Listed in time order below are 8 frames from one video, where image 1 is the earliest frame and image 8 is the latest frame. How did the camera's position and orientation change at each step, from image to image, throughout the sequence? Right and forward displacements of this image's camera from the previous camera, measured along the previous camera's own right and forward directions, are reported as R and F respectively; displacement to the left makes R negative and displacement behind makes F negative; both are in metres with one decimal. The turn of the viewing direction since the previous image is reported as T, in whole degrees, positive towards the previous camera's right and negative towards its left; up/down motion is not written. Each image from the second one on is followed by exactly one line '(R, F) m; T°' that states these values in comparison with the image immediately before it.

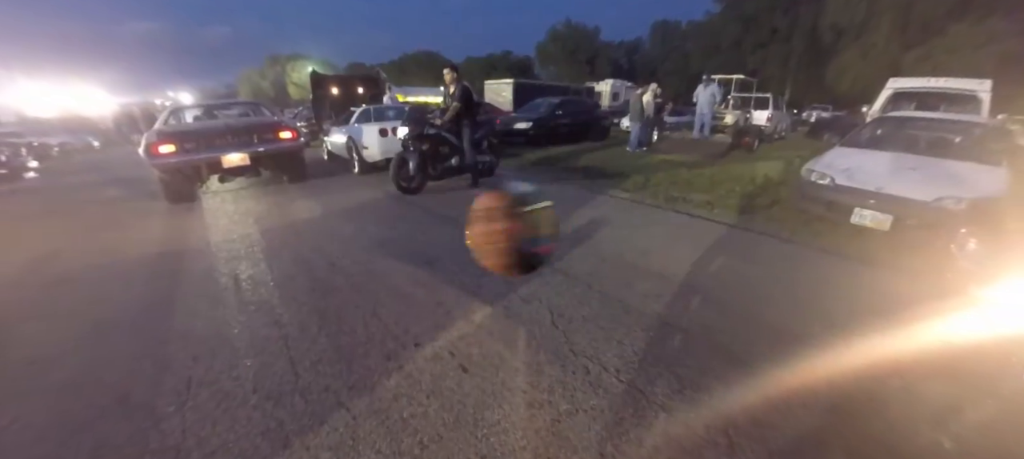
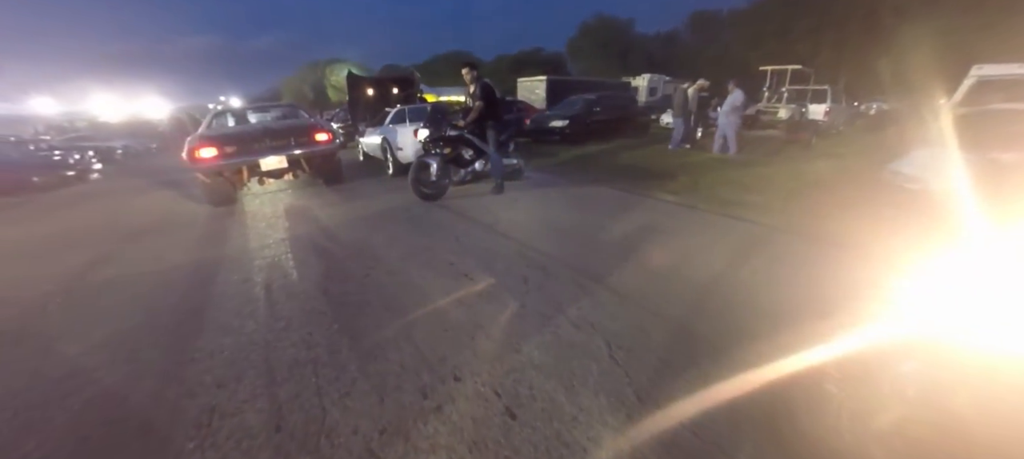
(-0.1, +0.3) m; -4°
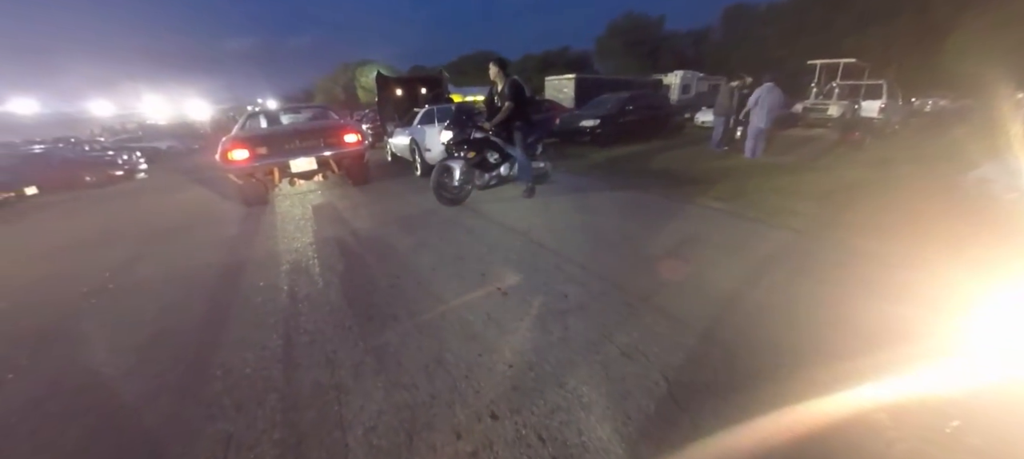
(-0.1, +0.3) m; -4°
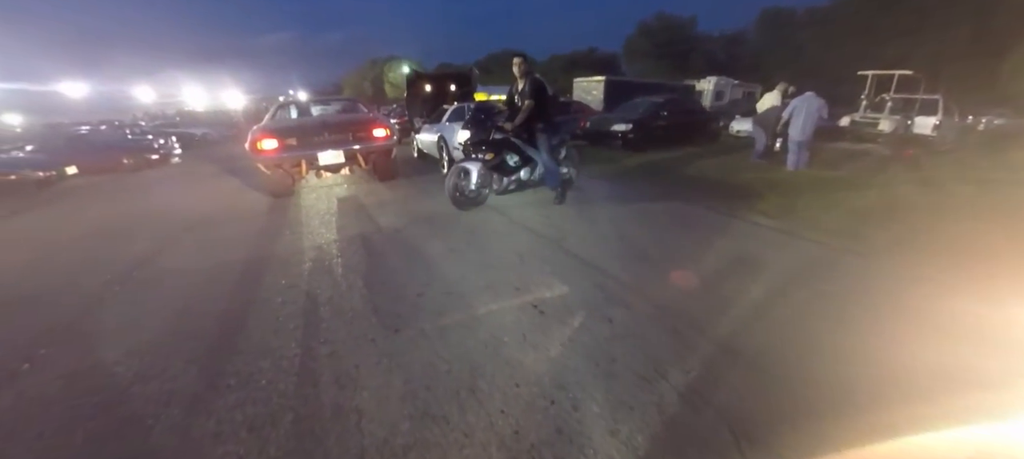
(-0.2, +0.3) m; -3°
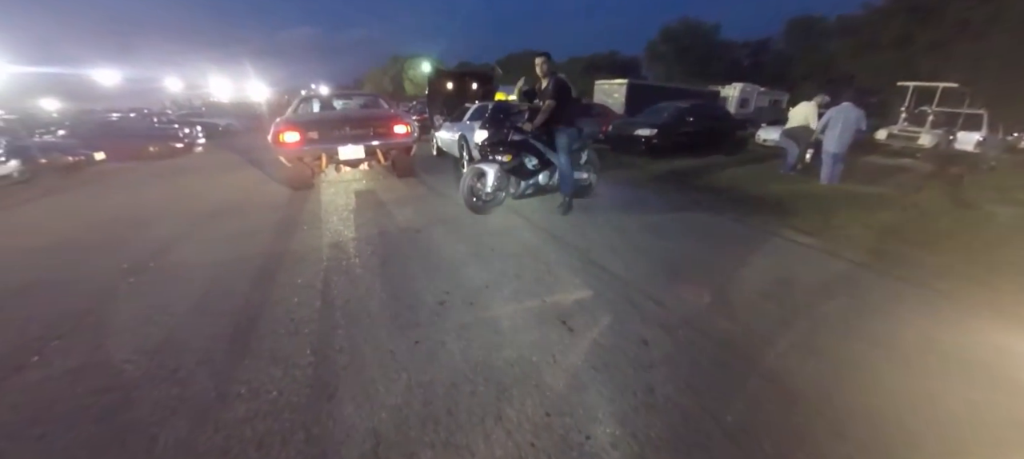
(-0.1, +0.2) m; -2°
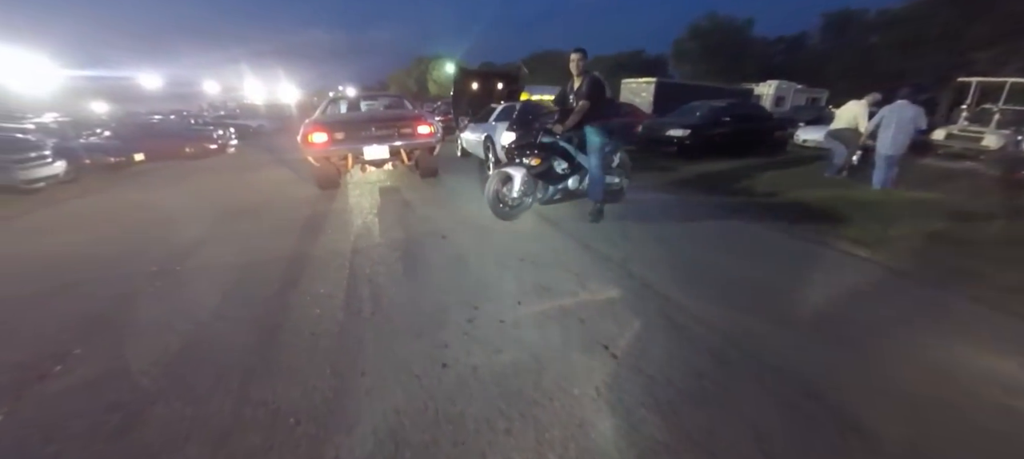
(-0.1, +0.2) m; -3°
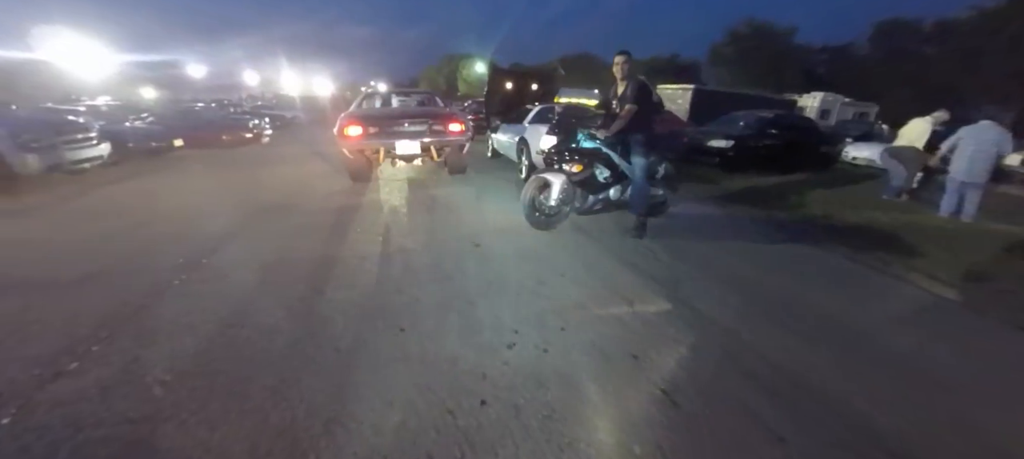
(-0.2, +0.3) m; -3°
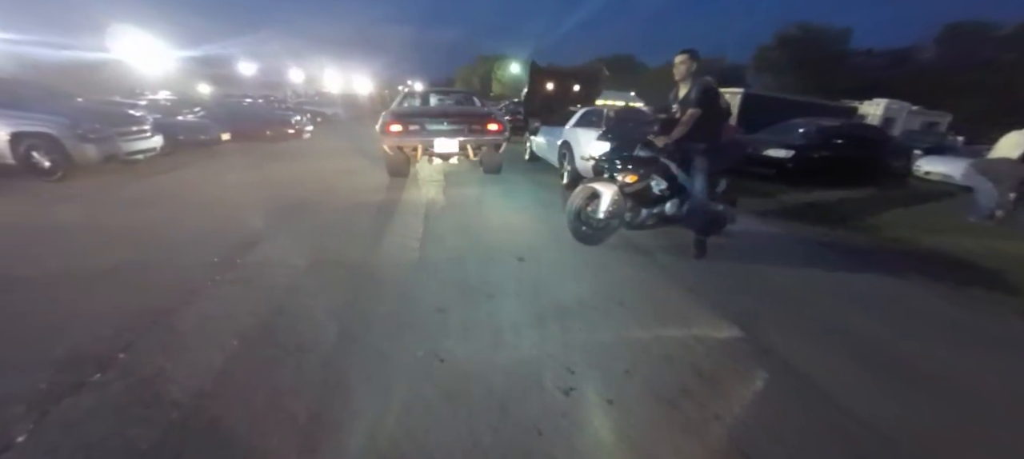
(-0.2, +0.4) m; -4°
